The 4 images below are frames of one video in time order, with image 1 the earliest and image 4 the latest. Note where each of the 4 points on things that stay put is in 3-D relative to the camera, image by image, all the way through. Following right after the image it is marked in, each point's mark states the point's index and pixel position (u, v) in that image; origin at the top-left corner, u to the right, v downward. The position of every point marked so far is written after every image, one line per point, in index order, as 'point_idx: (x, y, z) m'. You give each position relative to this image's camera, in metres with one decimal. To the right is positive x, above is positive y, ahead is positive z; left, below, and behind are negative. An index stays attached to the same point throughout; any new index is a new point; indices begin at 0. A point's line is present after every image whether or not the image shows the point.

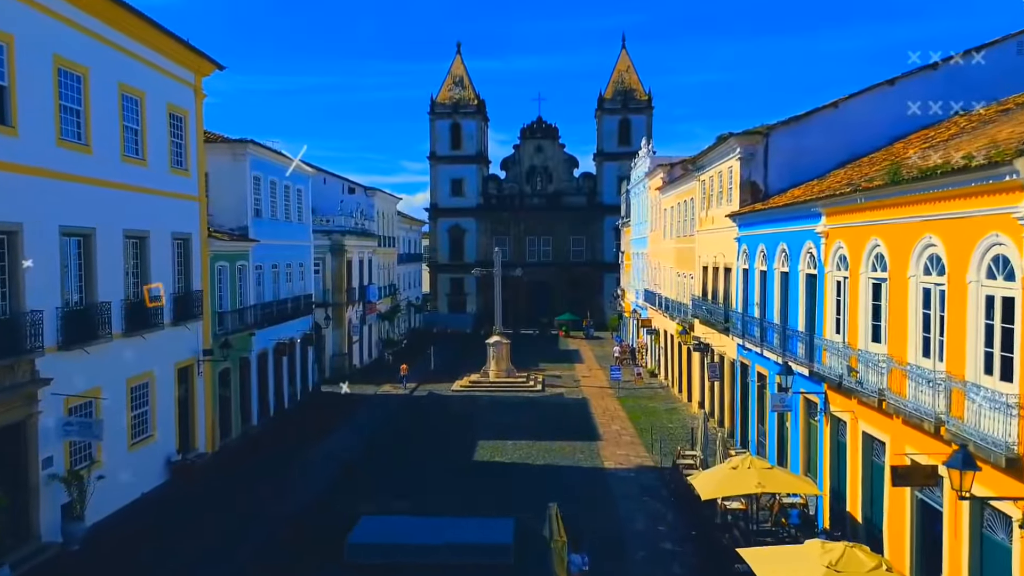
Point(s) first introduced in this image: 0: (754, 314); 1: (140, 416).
0: (+5.6, -0.6, +19.0) m
1: (-7.7, -2.7, +17.0) m
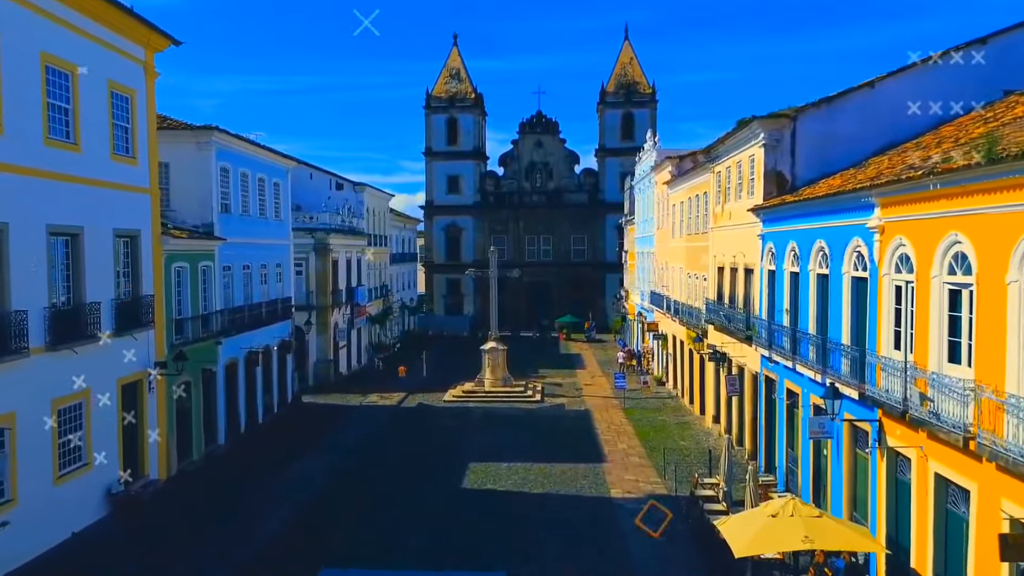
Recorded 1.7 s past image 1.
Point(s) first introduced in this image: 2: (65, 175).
0: (+5.5, -0.7, +16.6) m
1: (-7.9, -2.8, +14.6) m
2: (-7.9, +2.0, +14.5) m
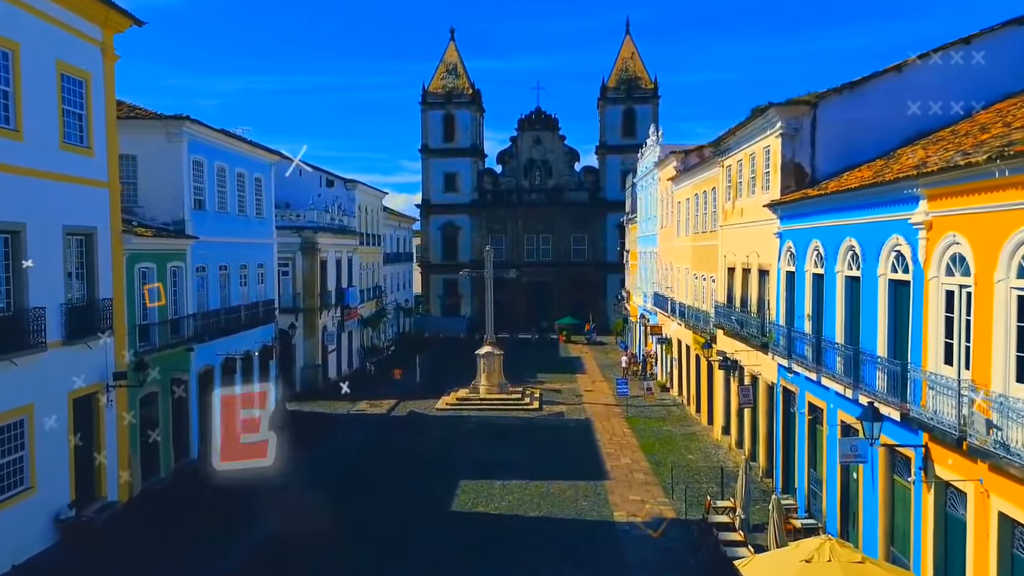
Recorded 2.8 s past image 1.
0: (+5.3, -0.7, +15.0) m
1: (-8.0, -2.8, +13.1) m
2: (-8.0, +1.9, +12.9) m
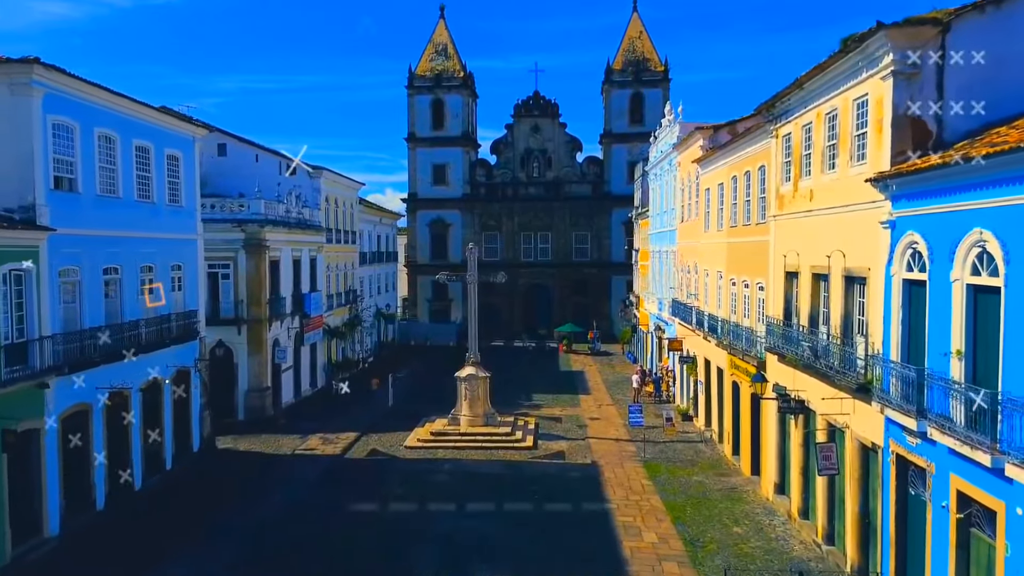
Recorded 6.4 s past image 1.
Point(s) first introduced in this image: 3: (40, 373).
0: (+5.0, -1.0, +9.5) m
1: (-8.3, -3.0, +7.5) m
2: (-8.3, +1.7, +7.4) m
3: (-8.0, -1.5, +14.0) m
